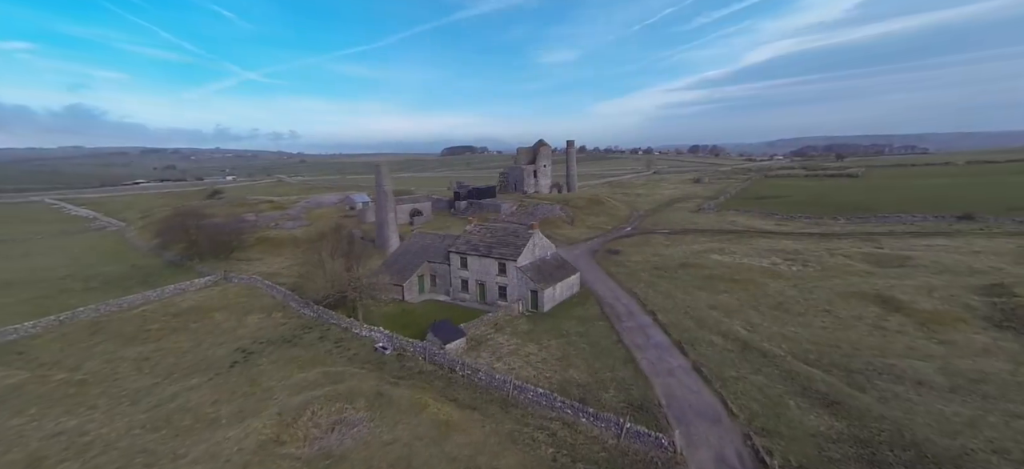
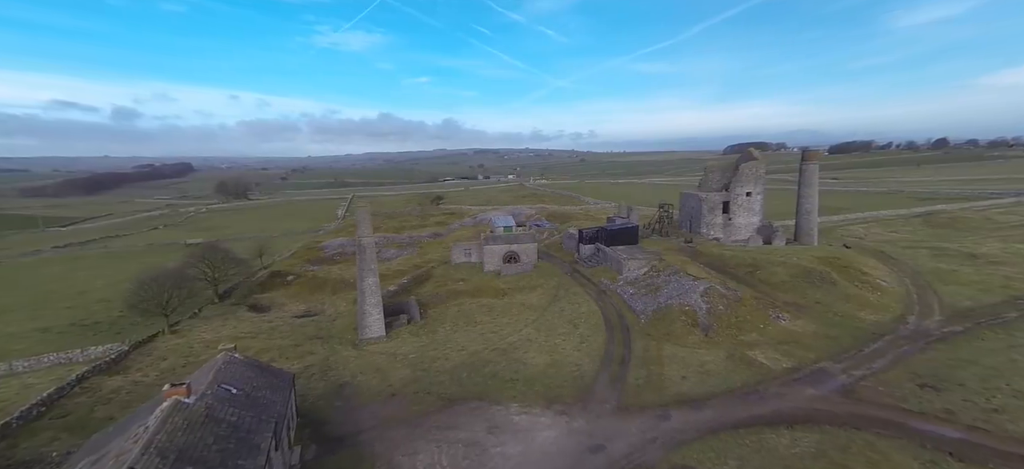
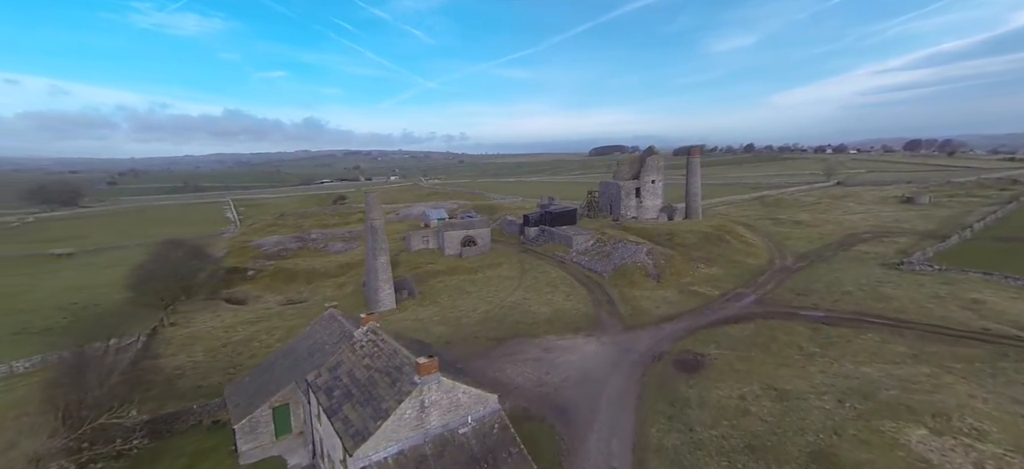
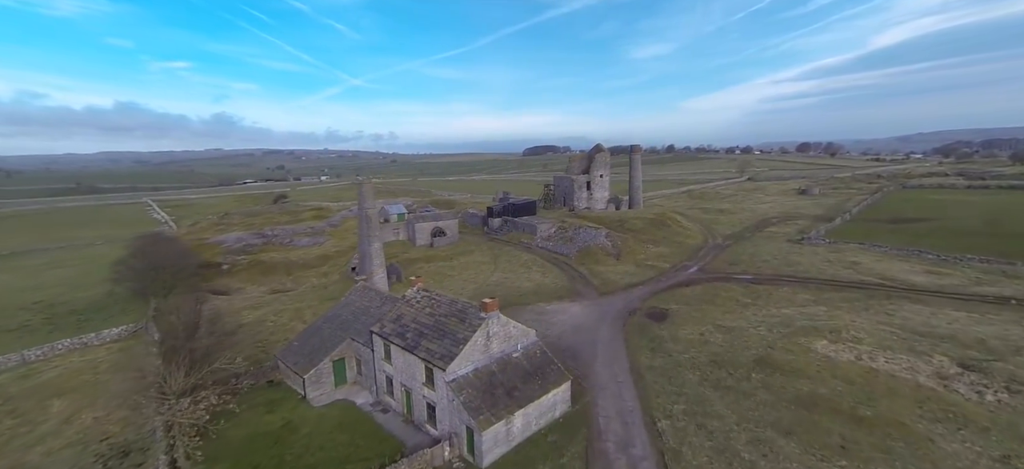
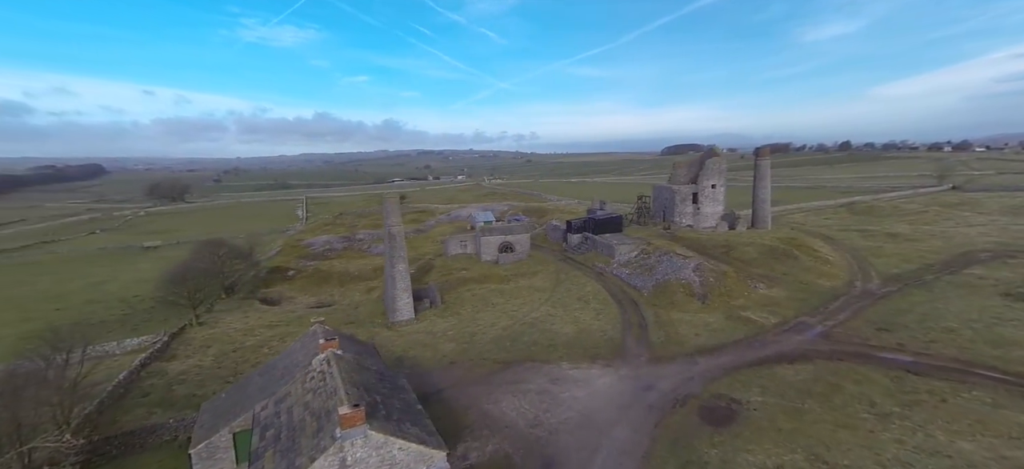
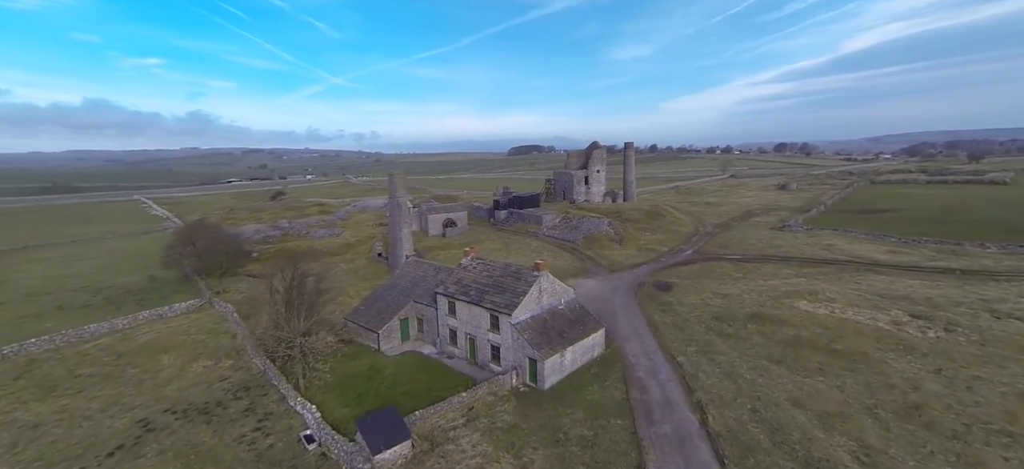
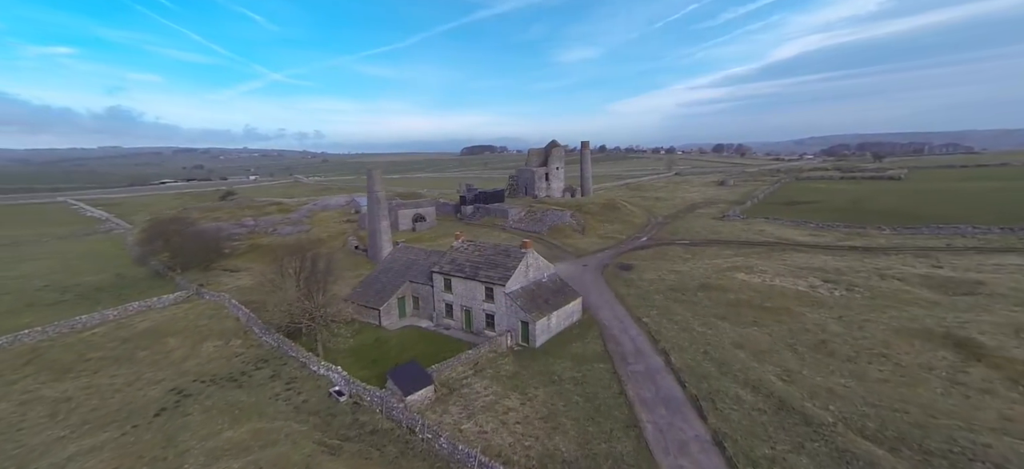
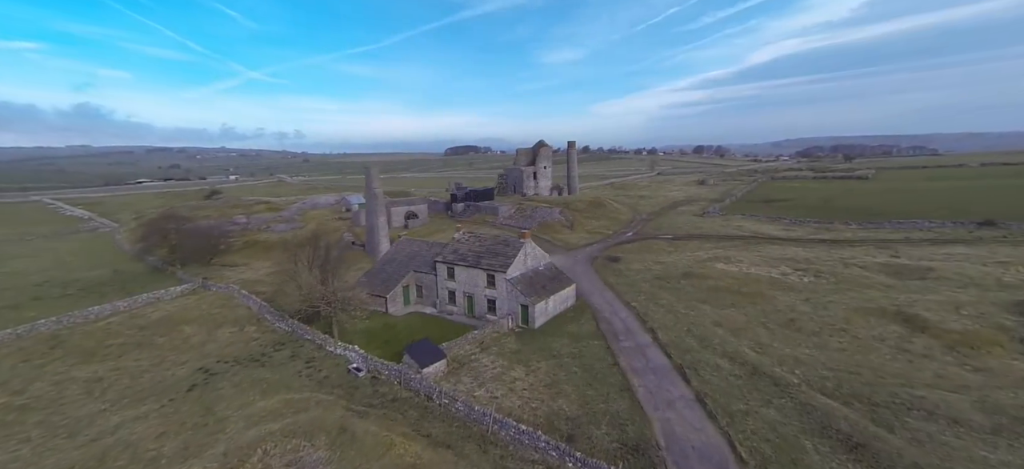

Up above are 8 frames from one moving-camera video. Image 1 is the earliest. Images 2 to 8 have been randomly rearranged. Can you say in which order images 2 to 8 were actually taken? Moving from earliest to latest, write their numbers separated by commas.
8, 7, 6, 4, 3, 5, 2
